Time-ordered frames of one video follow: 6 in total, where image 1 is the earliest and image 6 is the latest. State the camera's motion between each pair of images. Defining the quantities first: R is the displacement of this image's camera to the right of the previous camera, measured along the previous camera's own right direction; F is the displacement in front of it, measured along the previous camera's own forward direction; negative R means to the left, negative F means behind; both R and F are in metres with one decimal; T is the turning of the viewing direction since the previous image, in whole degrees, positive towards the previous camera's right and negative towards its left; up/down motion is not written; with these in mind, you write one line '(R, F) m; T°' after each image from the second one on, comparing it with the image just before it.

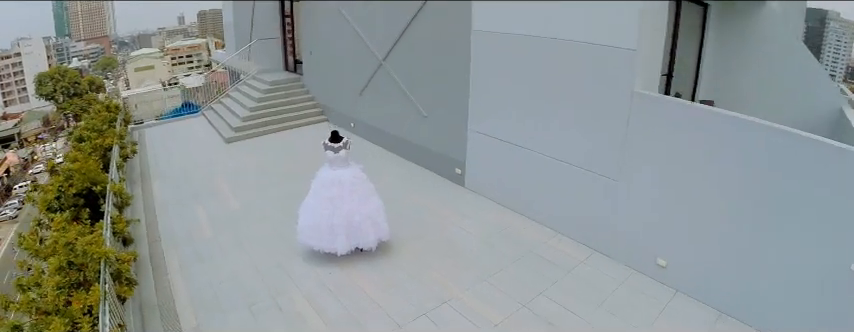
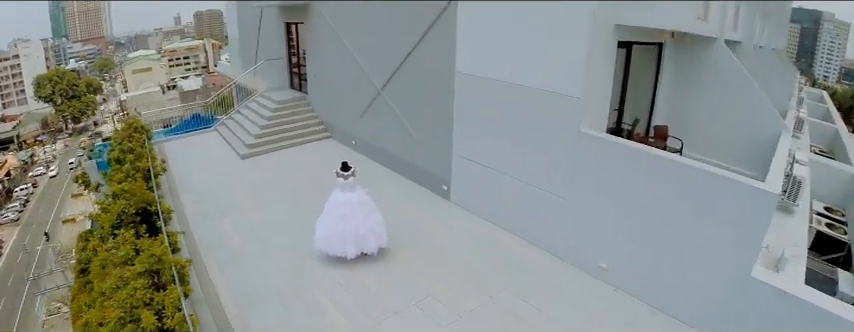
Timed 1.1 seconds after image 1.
(0.0, -0.4) m; 0°
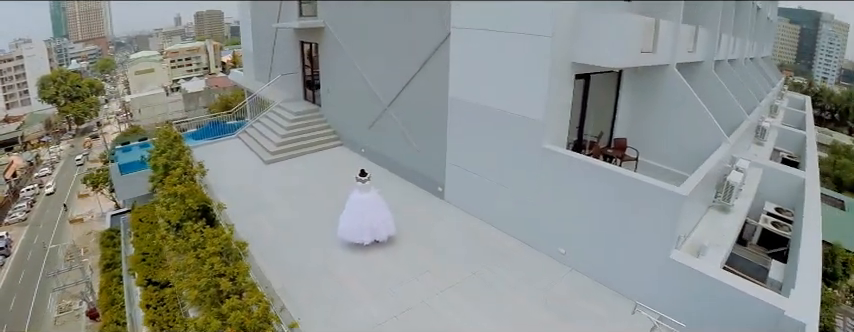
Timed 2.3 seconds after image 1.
(0.0, -0.6) m; 0°
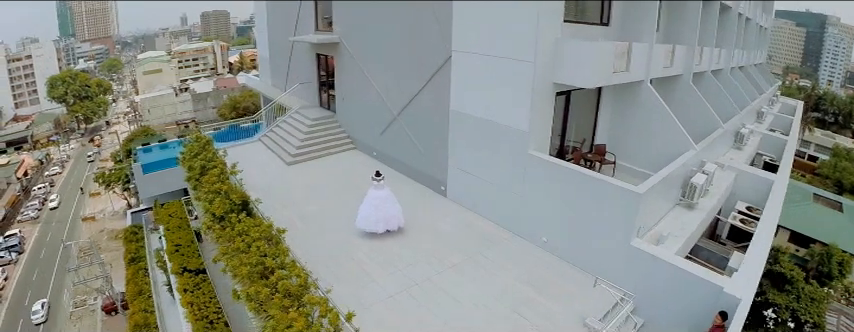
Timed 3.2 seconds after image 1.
(0.0, -0.5) m; 0°
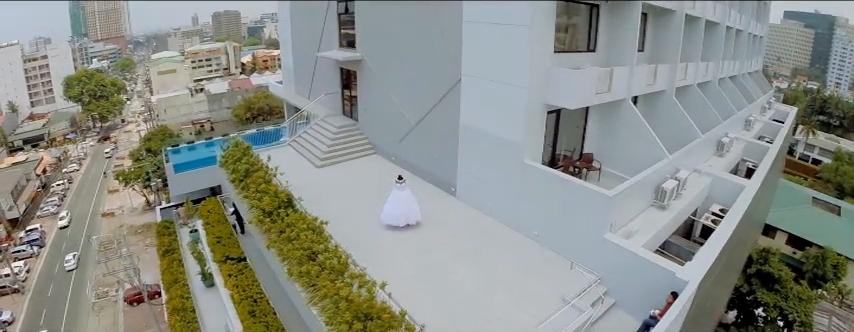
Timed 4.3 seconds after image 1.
(-0.1, -0.7) m; -1°
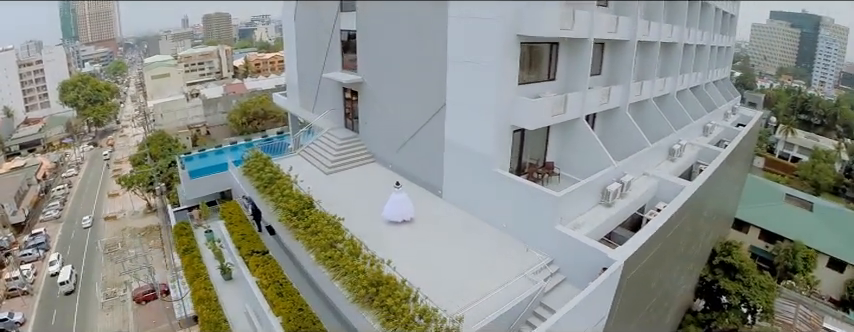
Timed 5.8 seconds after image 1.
(0.0, -1.1) m; +1°
